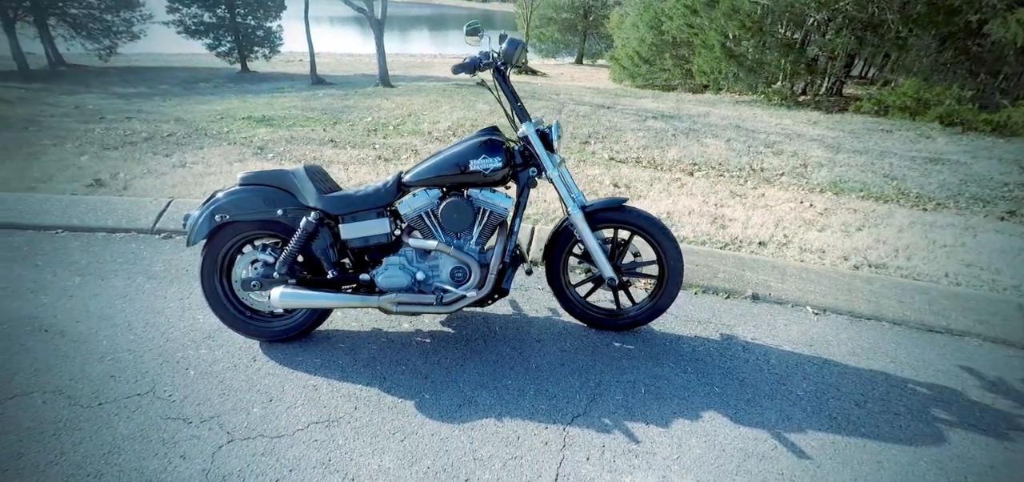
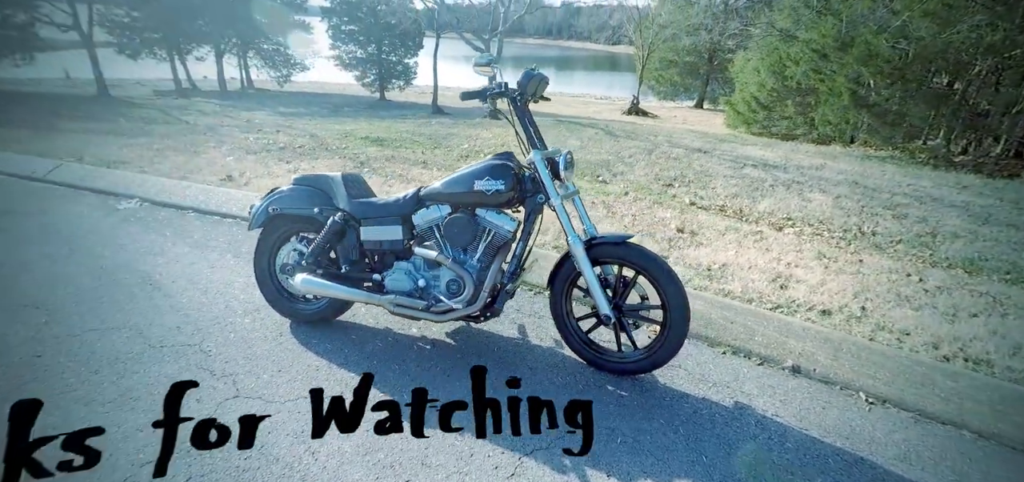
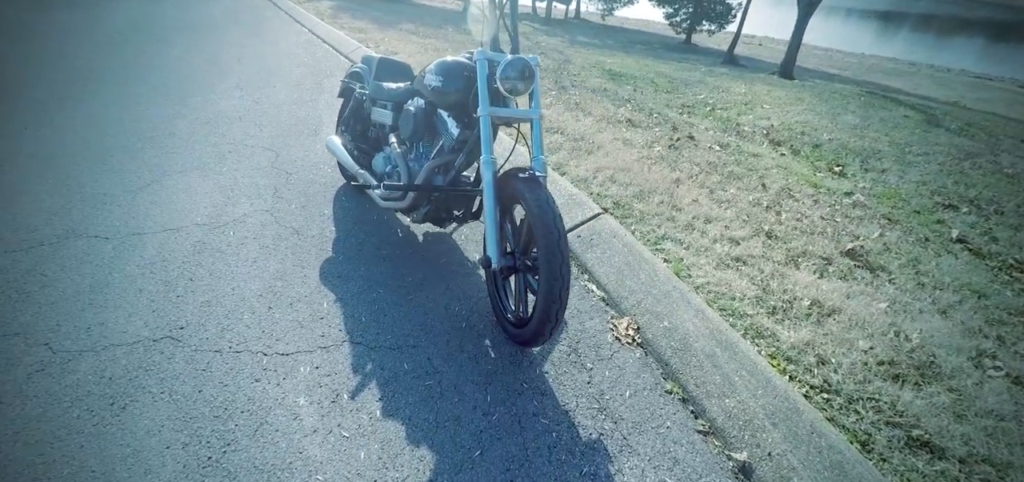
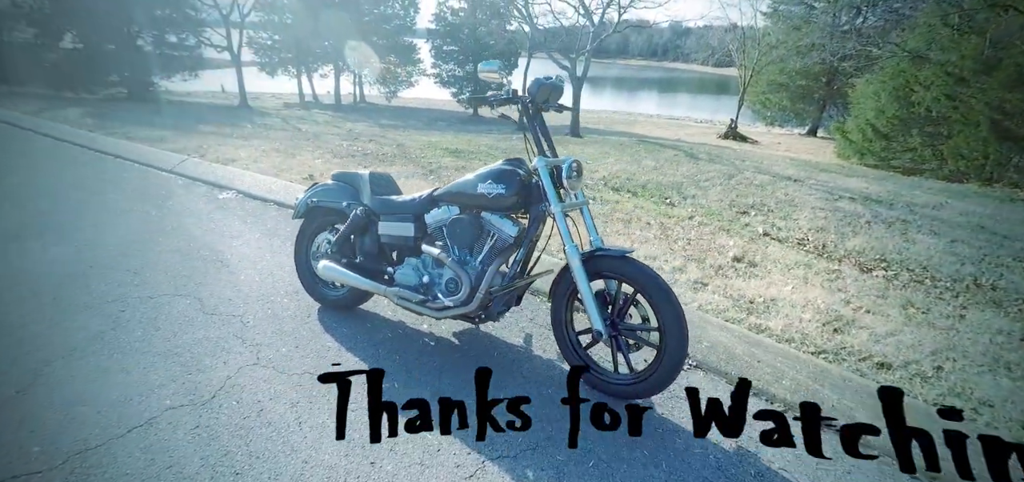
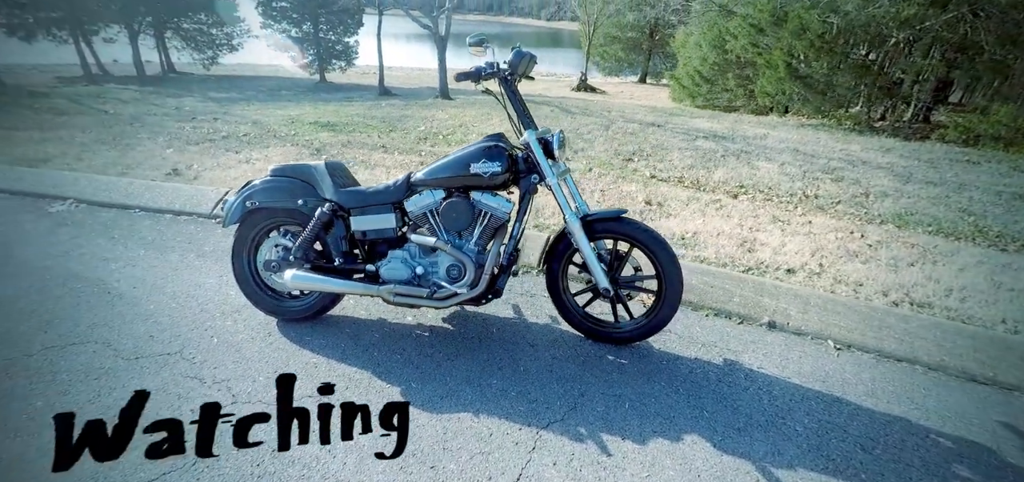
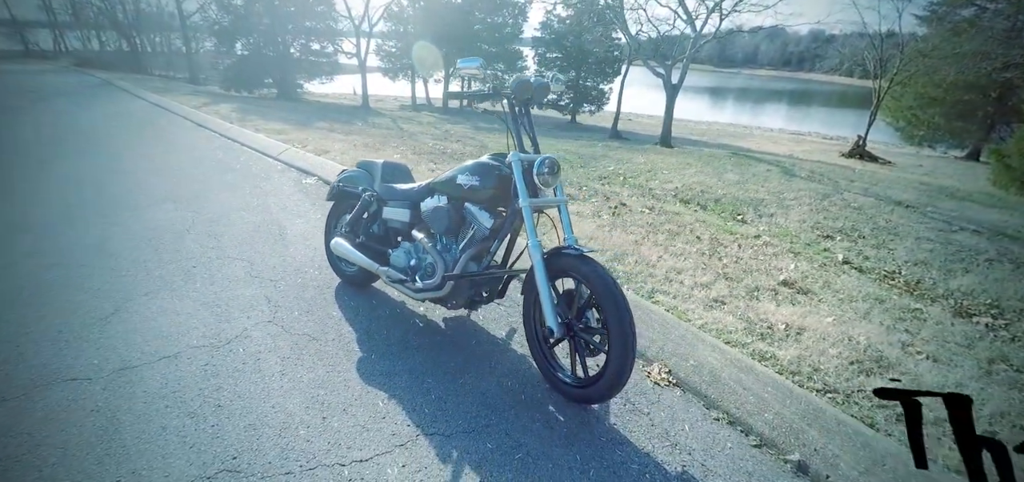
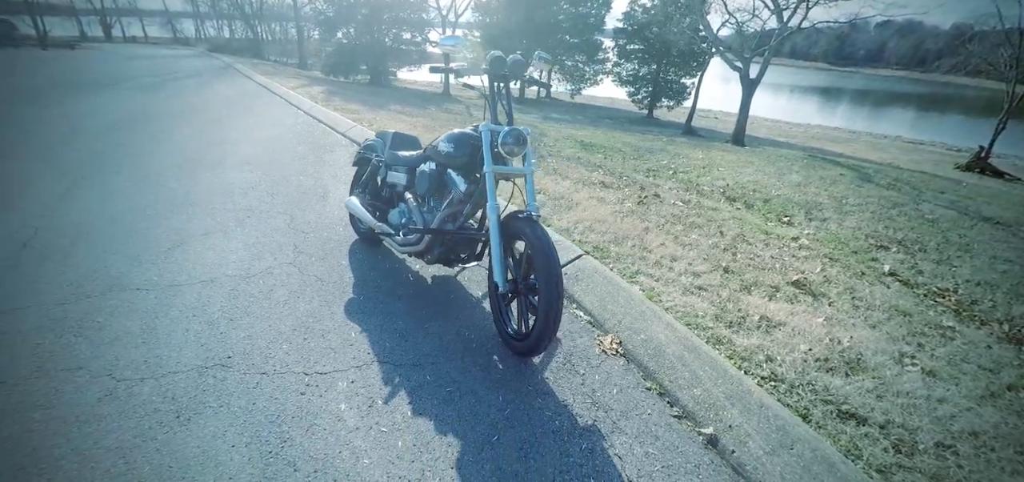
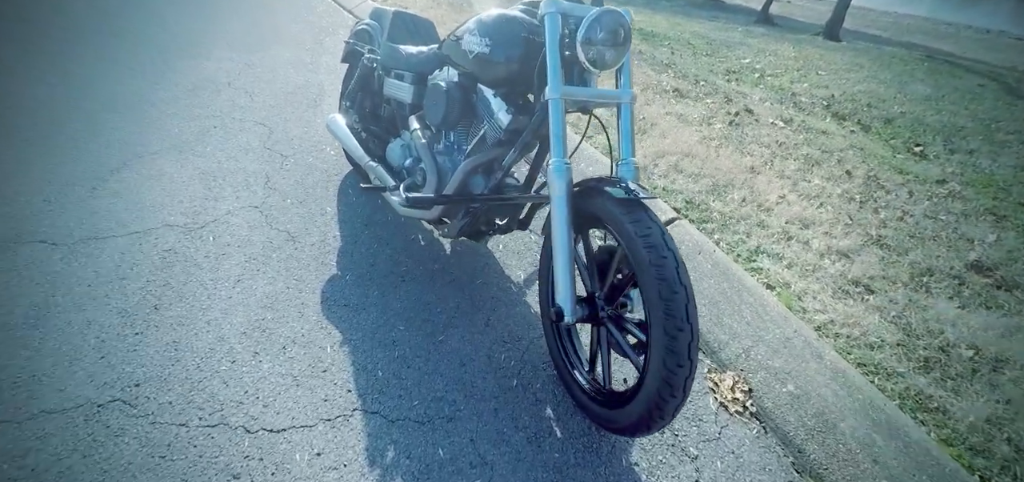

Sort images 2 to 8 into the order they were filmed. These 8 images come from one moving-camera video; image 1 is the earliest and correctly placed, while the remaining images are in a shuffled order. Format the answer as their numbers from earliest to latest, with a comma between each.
5, 2, 4, 6, 7, 3, 8
